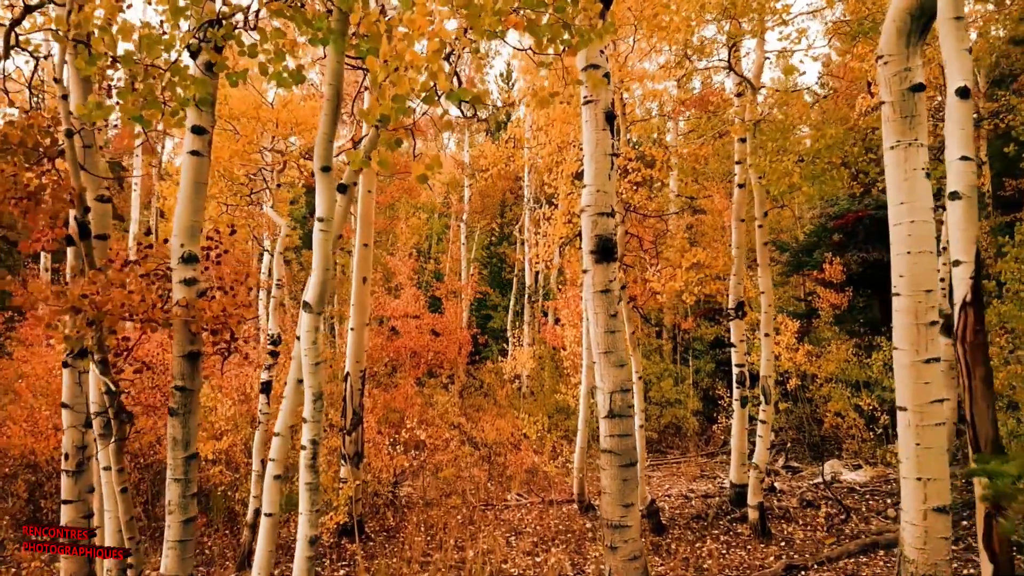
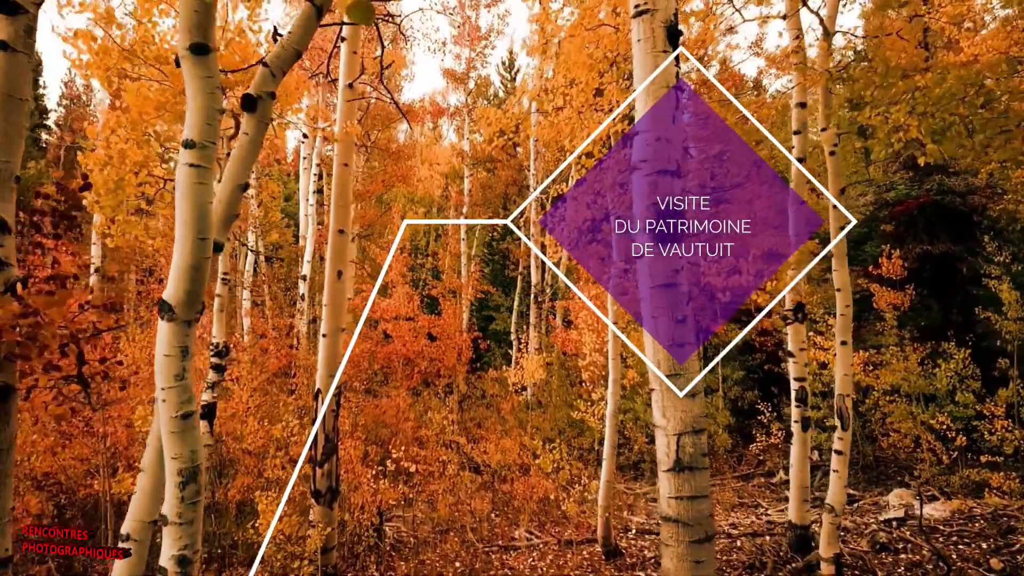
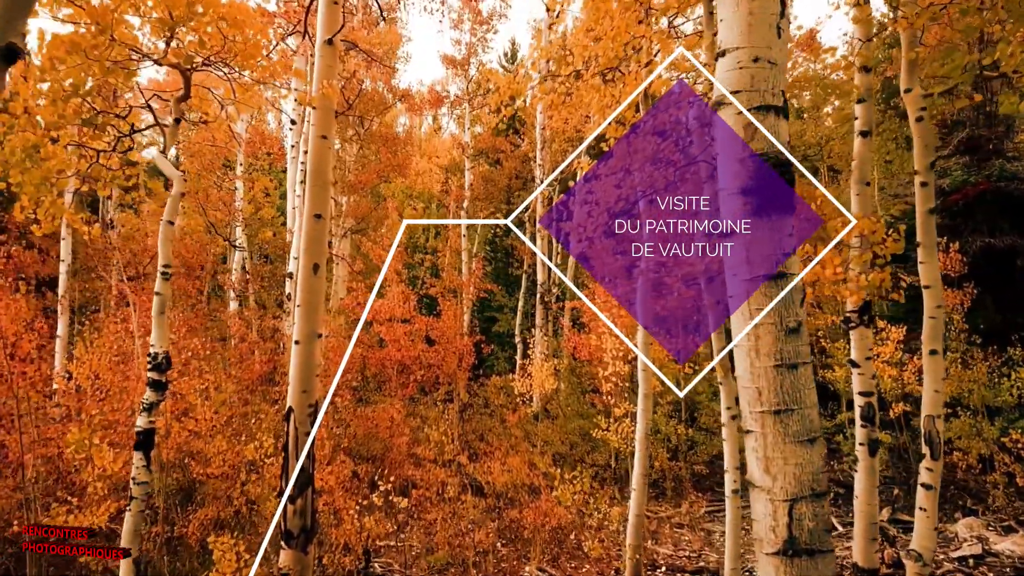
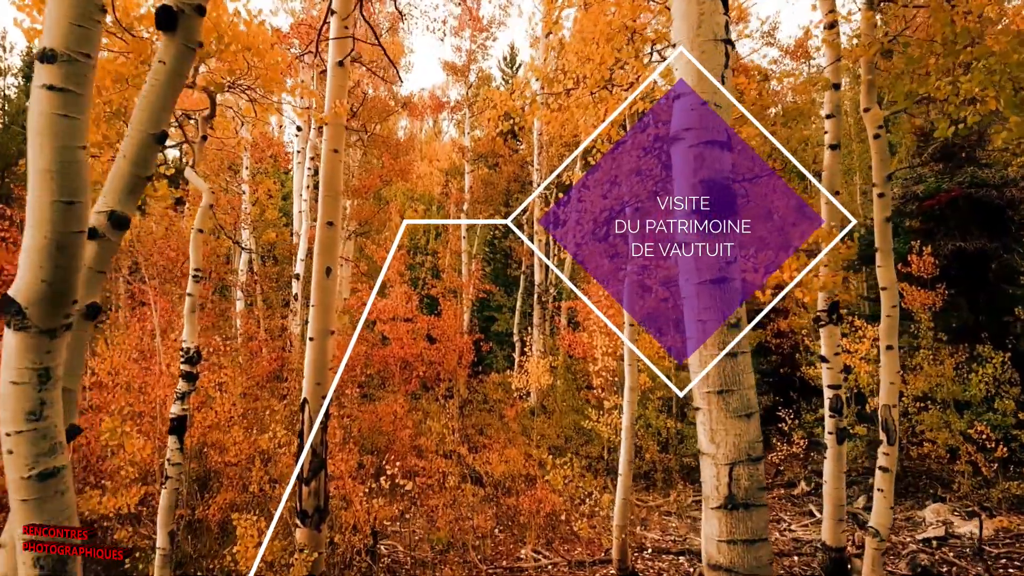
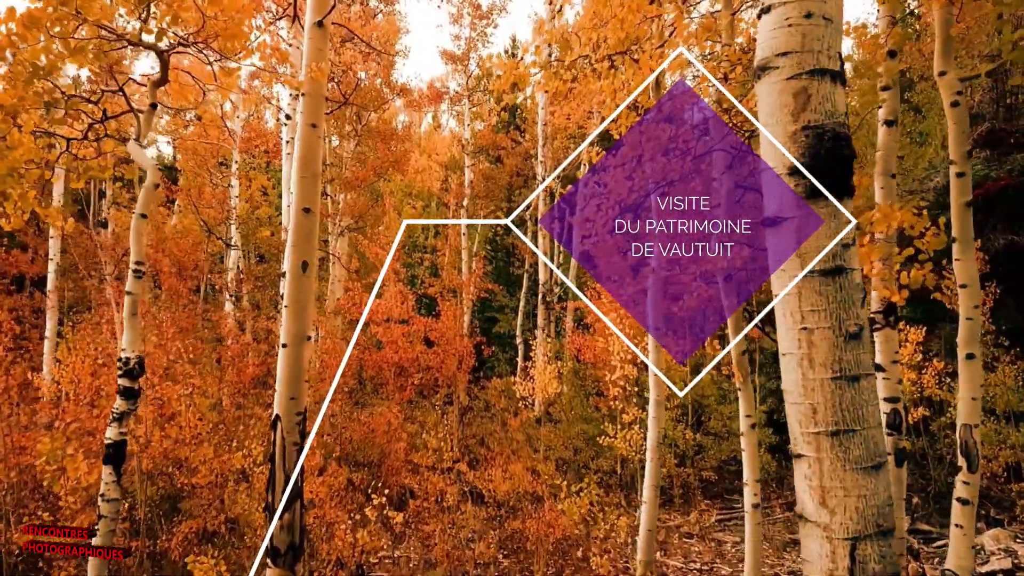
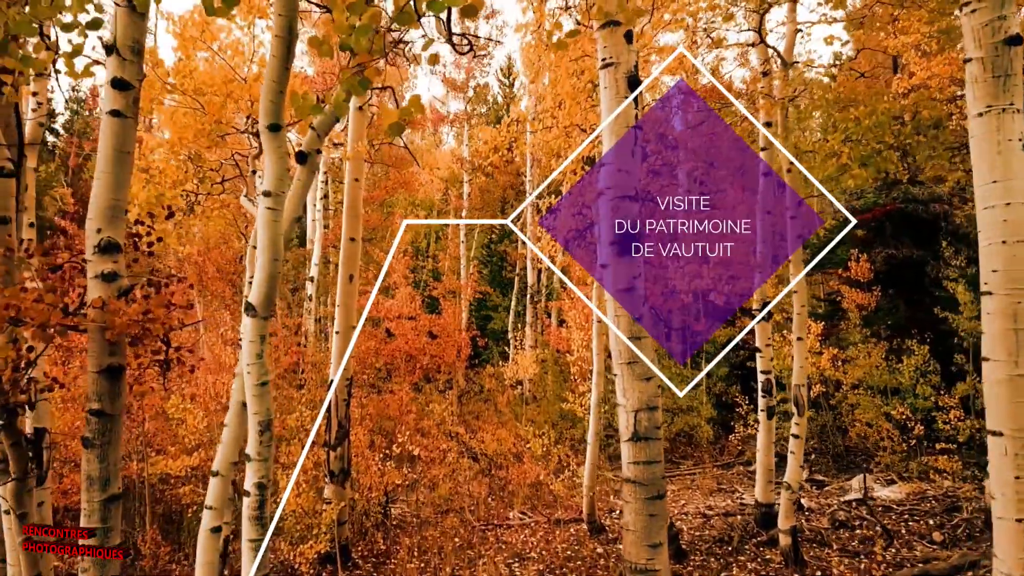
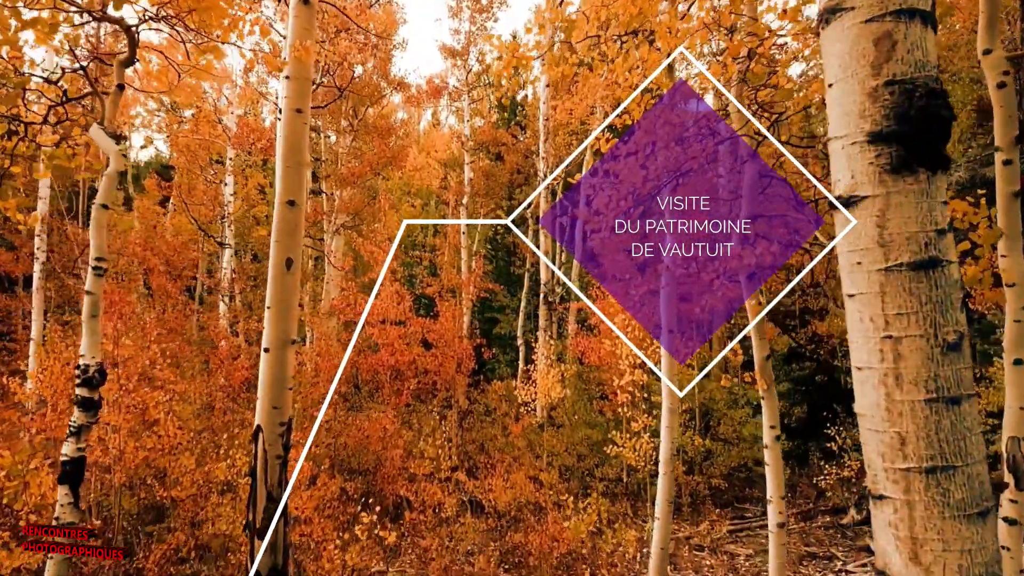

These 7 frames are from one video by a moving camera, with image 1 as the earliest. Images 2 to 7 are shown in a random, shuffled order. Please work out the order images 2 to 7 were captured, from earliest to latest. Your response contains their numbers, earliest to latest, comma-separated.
6, 2, 4, 3, 5, 7
